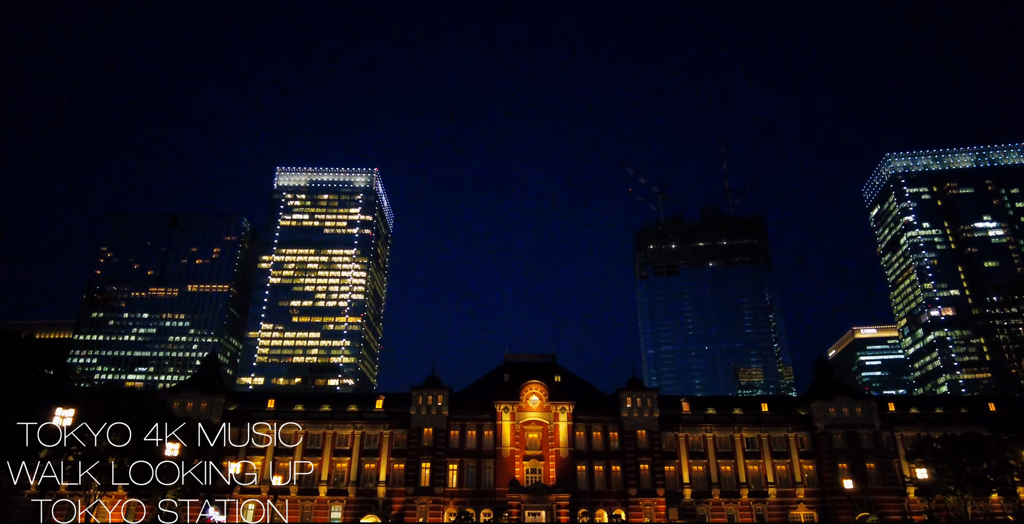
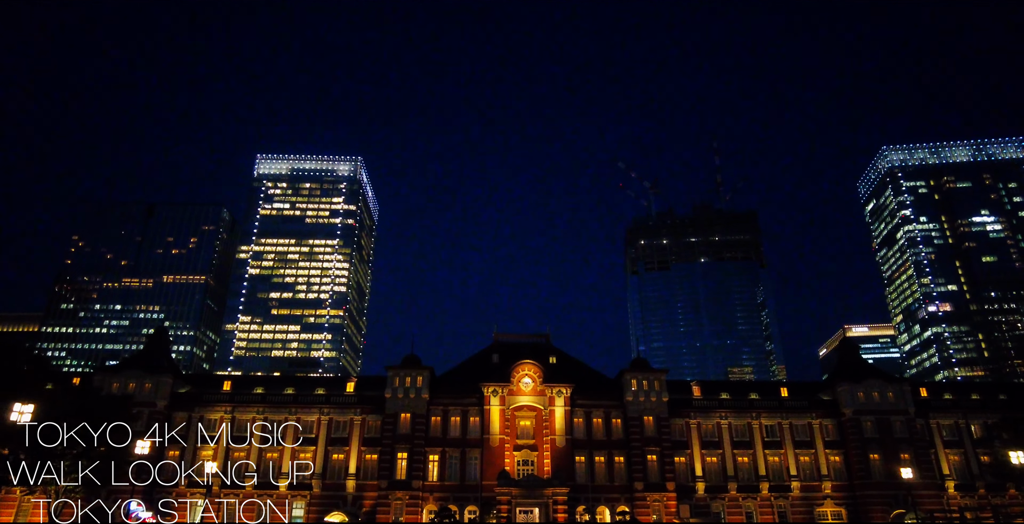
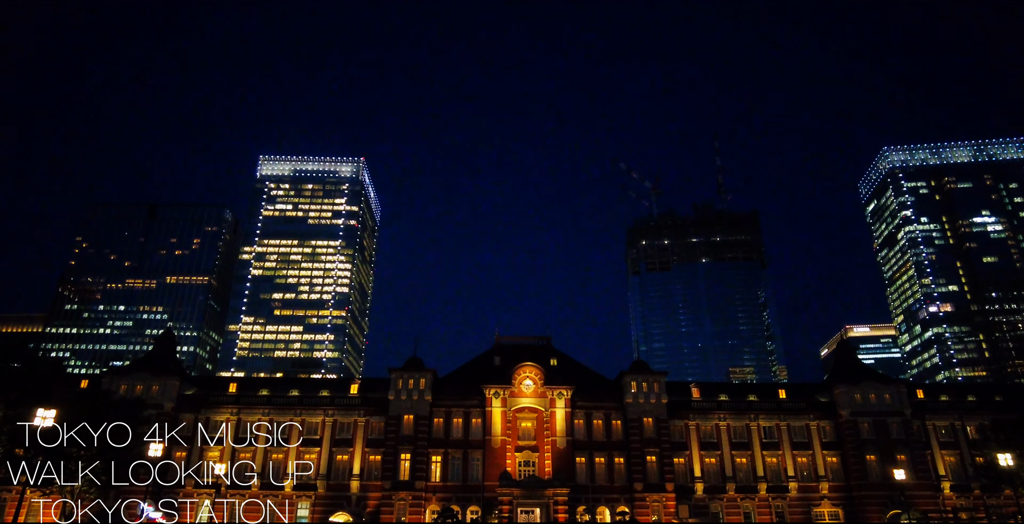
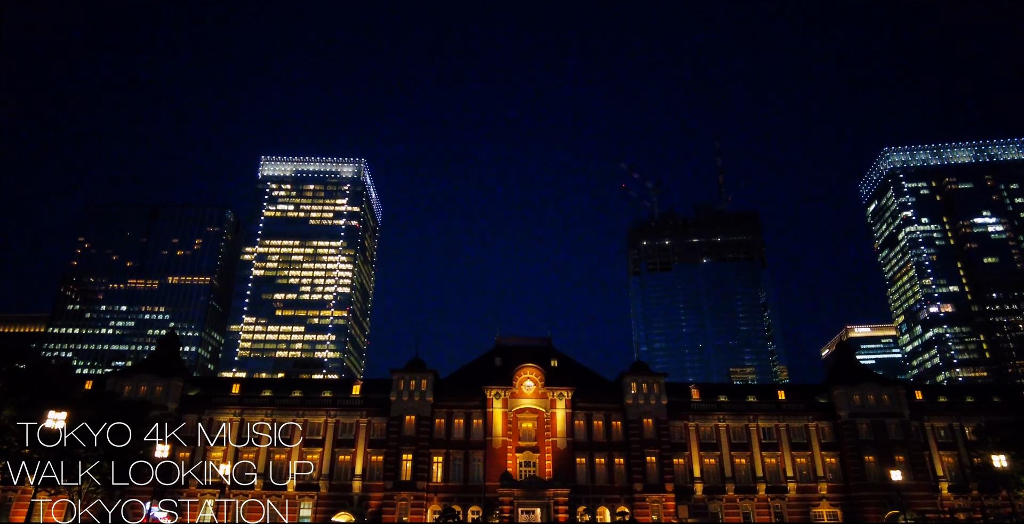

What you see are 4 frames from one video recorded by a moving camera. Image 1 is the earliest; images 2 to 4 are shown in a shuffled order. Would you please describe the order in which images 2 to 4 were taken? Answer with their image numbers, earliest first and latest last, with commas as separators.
4, 3, 2
